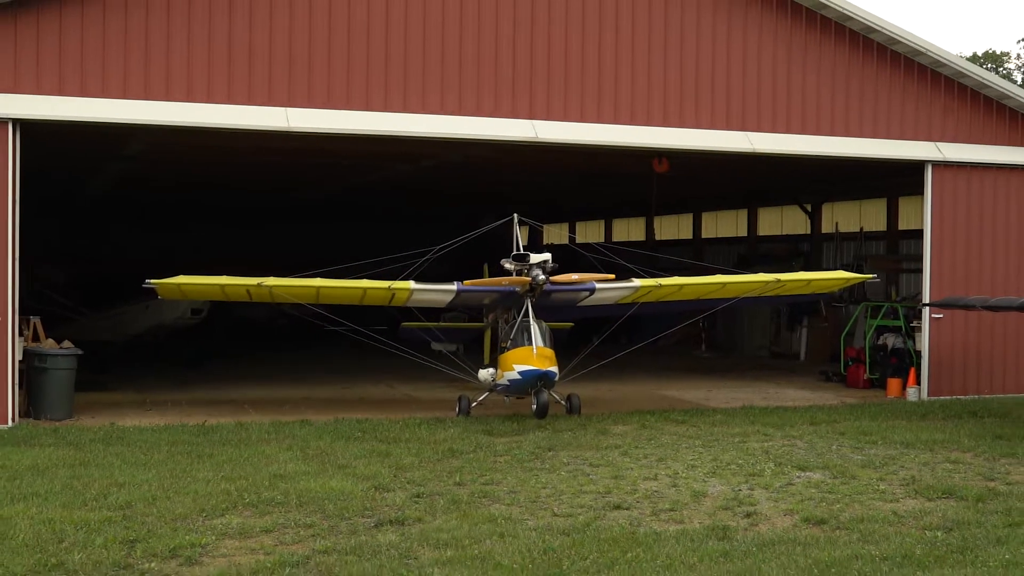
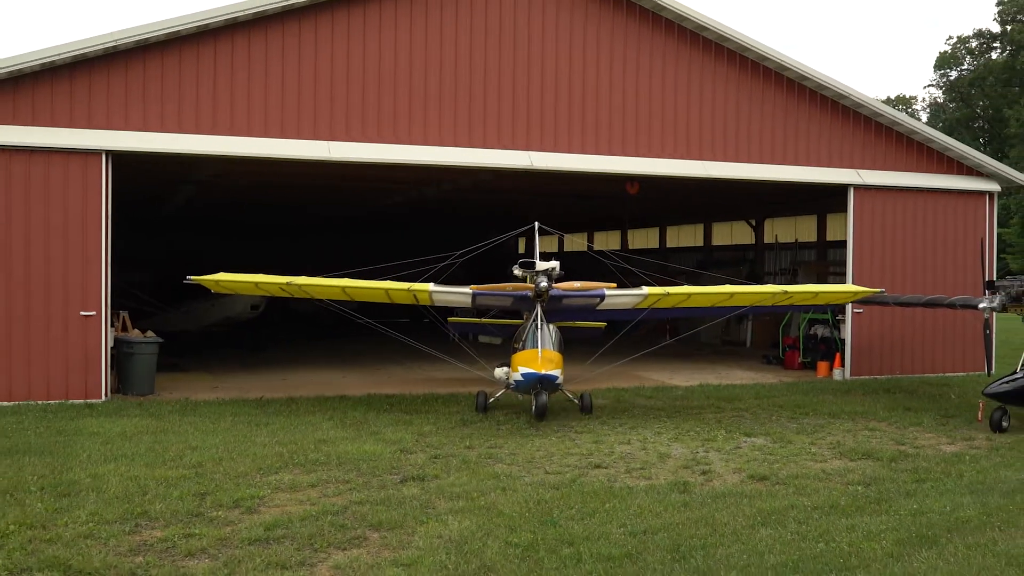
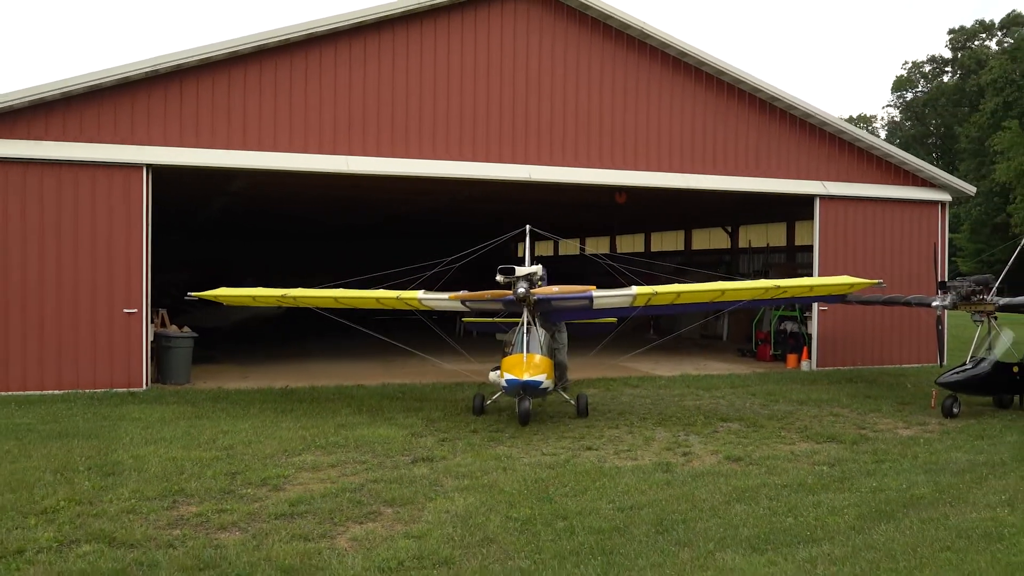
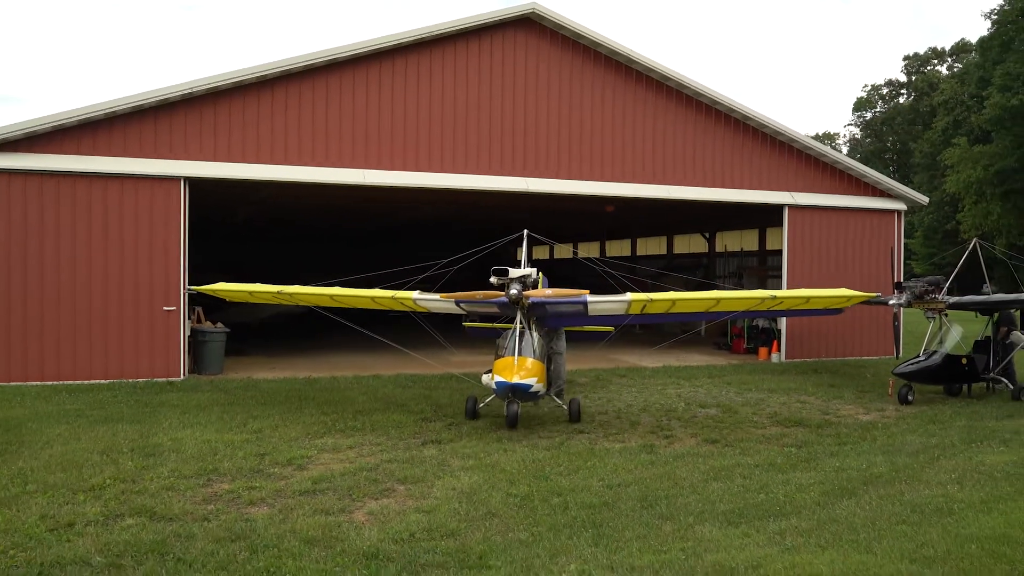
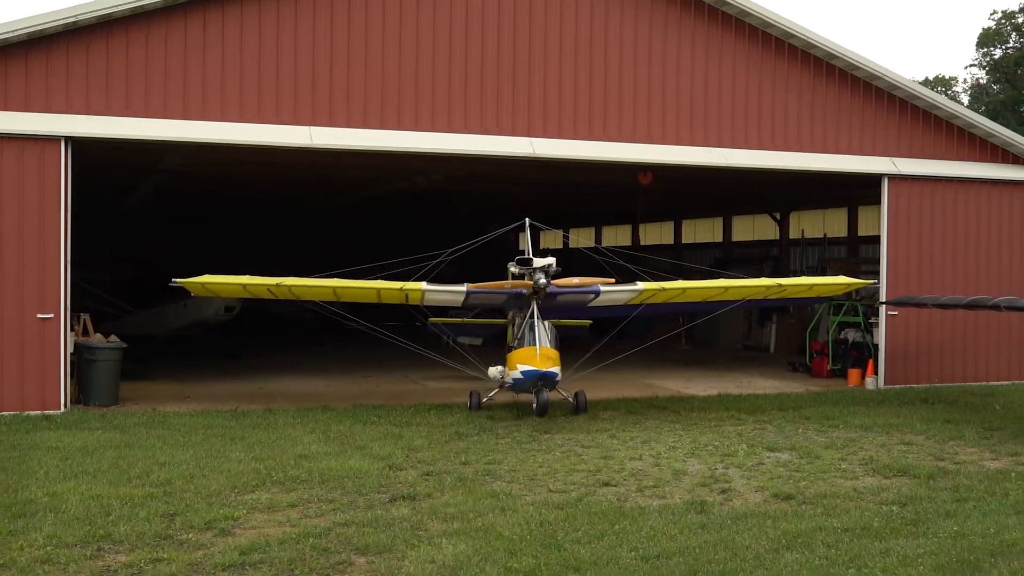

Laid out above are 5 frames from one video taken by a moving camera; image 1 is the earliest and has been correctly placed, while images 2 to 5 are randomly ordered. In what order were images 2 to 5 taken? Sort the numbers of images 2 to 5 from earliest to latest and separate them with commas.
5, 2, 3, 4
